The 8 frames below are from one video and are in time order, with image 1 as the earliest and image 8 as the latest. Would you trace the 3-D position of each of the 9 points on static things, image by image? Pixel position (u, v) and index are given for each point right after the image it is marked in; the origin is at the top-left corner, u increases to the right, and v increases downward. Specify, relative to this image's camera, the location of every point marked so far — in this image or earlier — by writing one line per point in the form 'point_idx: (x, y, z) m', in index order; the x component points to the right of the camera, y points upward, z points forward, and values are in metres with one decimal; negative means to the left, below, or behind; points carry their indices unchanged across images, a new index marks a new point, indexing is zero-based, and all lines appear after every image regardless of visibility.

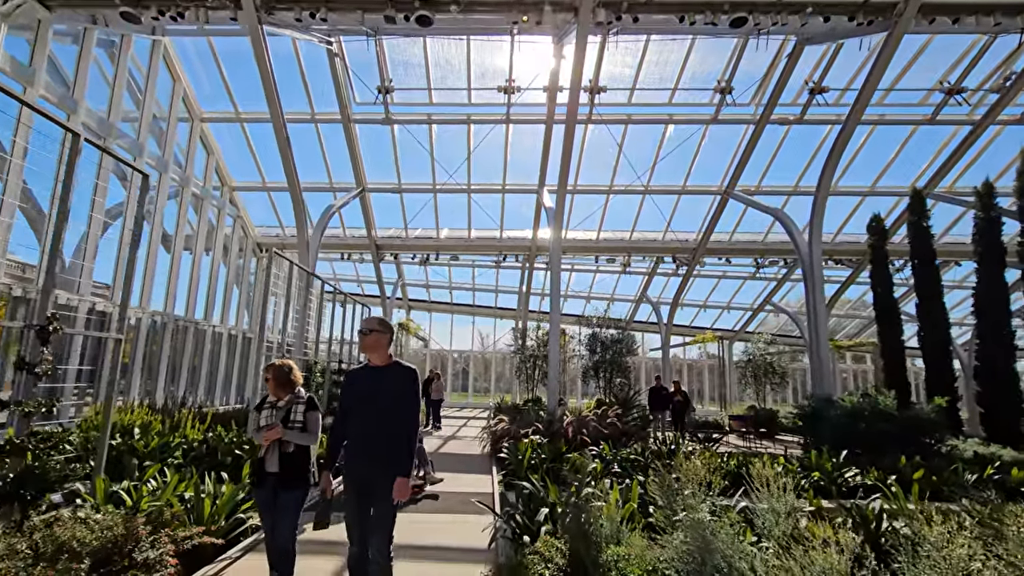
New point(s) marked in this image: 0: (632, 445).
0: (+1.6, -2.1, +6.8) m
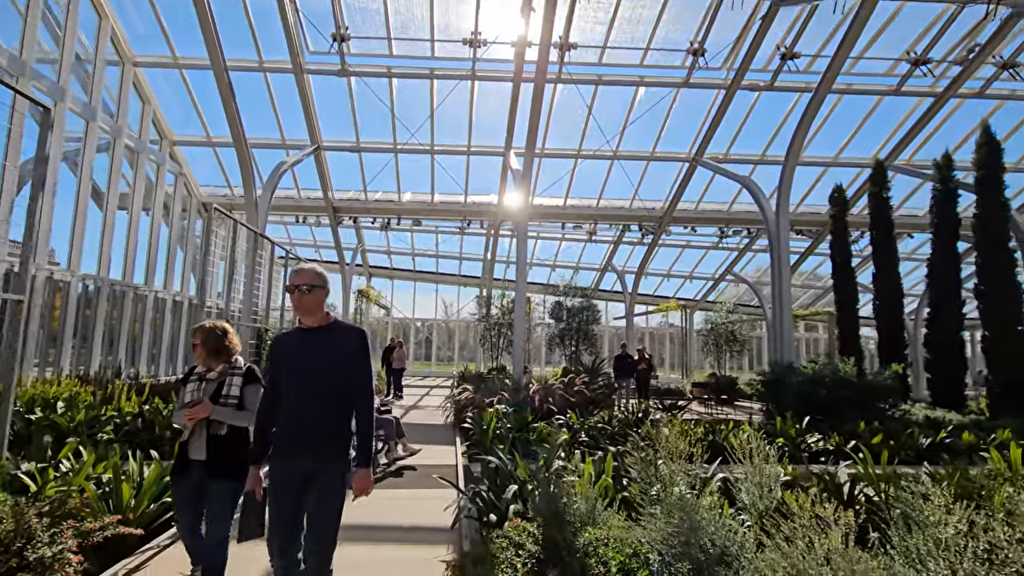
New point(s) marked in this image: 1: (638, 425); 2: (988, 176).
0: (+1.1, -1.7, +6.7) m
1: (+1.6, -1.7, +6.2) m
2: (+8.6, +2.0, +9.2) m
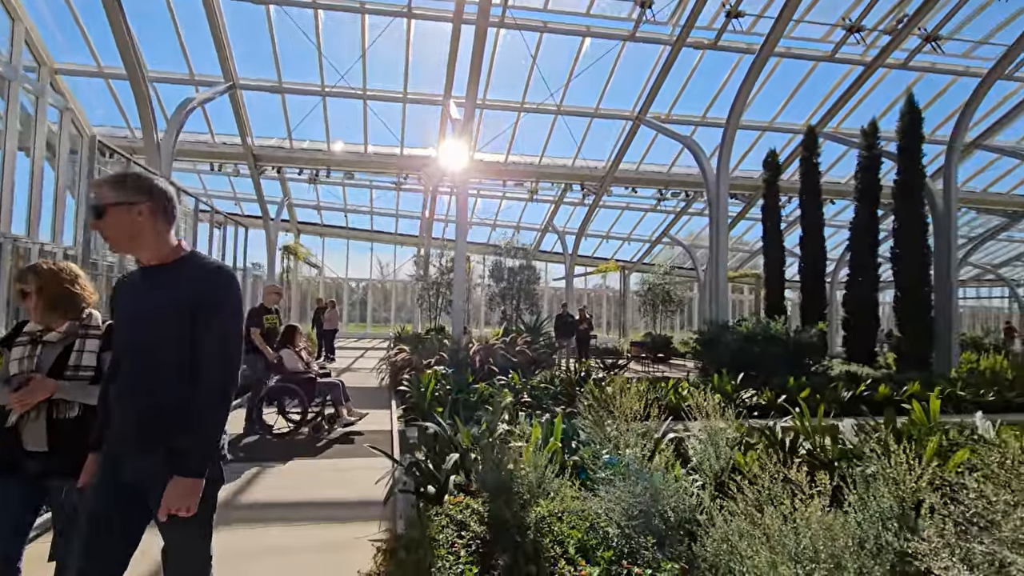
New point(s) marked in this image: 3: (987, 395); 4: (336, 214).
0: (+0.4, -1.1, +6.5) m
1: (+0.8, -1.2, +6.1) m
2: (+7.5, +2.7, +9.7) m
3: (+6.5, -1.5, +7.0) m
4: (-6.6, +2.8, +19.3) m
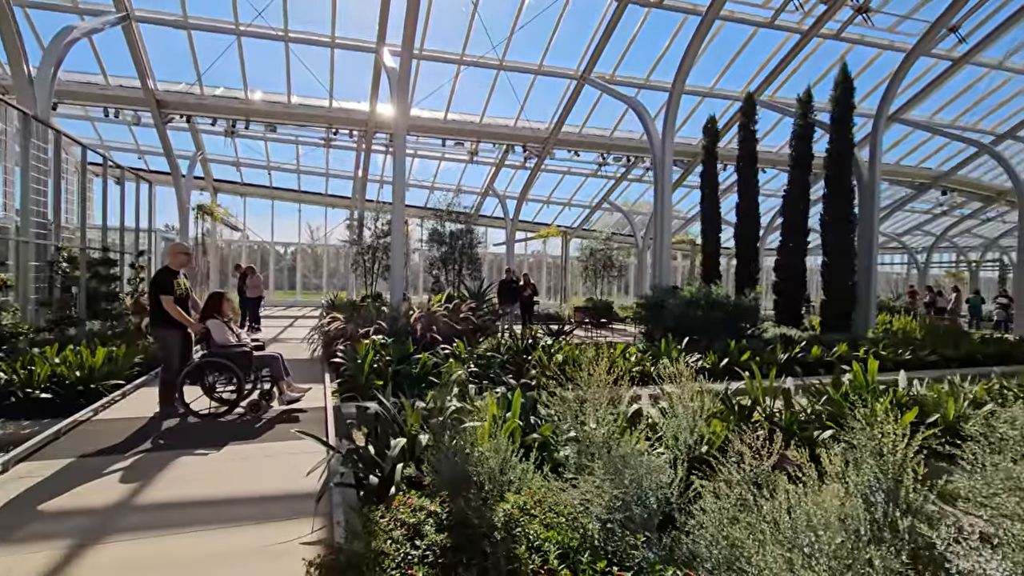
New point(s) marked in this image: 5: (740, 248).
0: (-0.3, -0.7, +6.2) m
1: (+0.2, -0.7, +5.9) m
2: (+6.4, +3.4, +9.9) m
3: (+5.7, -1.0, +7.4) m
4: (-8.8, +4.0, +17.7) m
5: (+5.3, +0.9, +11.8) m
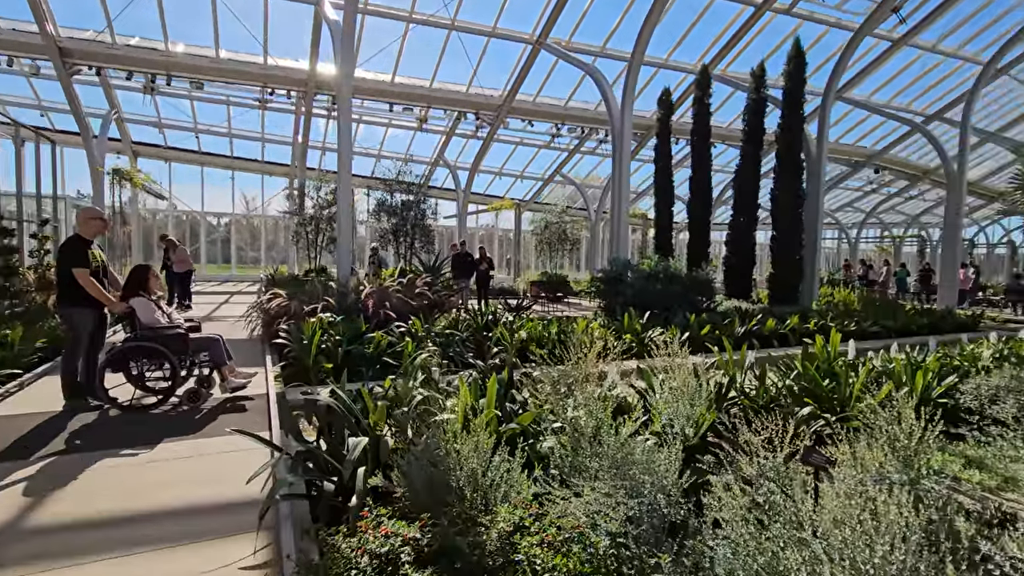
0: (-0.8, -0.4, +5.9) m
1: (-0.2, -0.4, +5.6) m
2: (+5.5, +3.9, +10.0) m
3: (+5.1, -0.6, +7.7) m
4: (-10.4, +4.9, +16.2) m
5: (+4.2, +1.5, +11.9) m
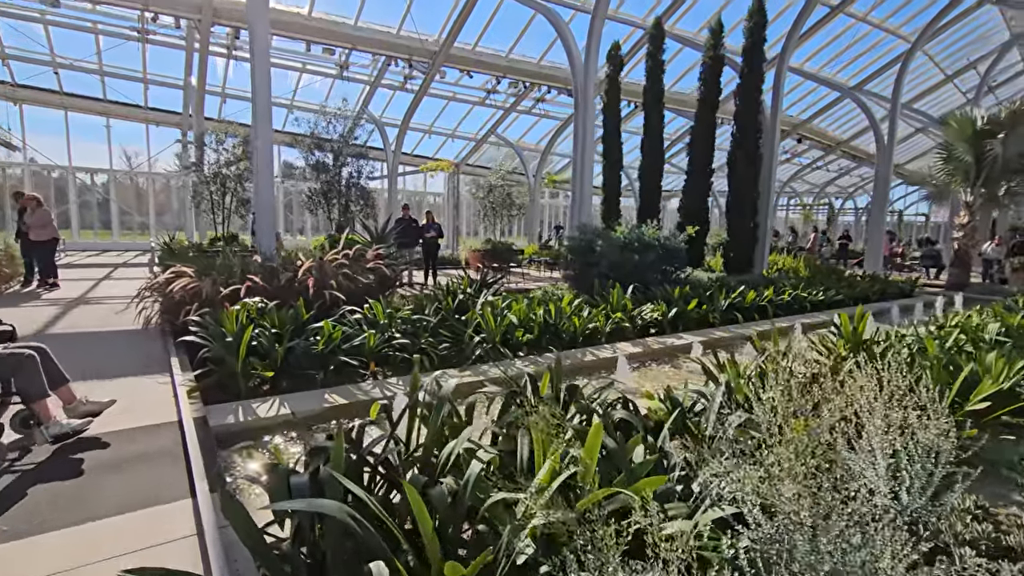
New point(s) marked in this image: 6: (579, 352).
0: (-1.0, -0.1, +4.8) m
1: (-0.4, -0.2, +4.6) m
2: (+4.5, +4.5, +9.6) m
3: (+4.5, -0.1, +7.5) m
4: (-12.2, +5.6, +13.1) m
5: (+2.9, +2.3, +11.4) m
6: (+0.6, -0.6, +4.6) m
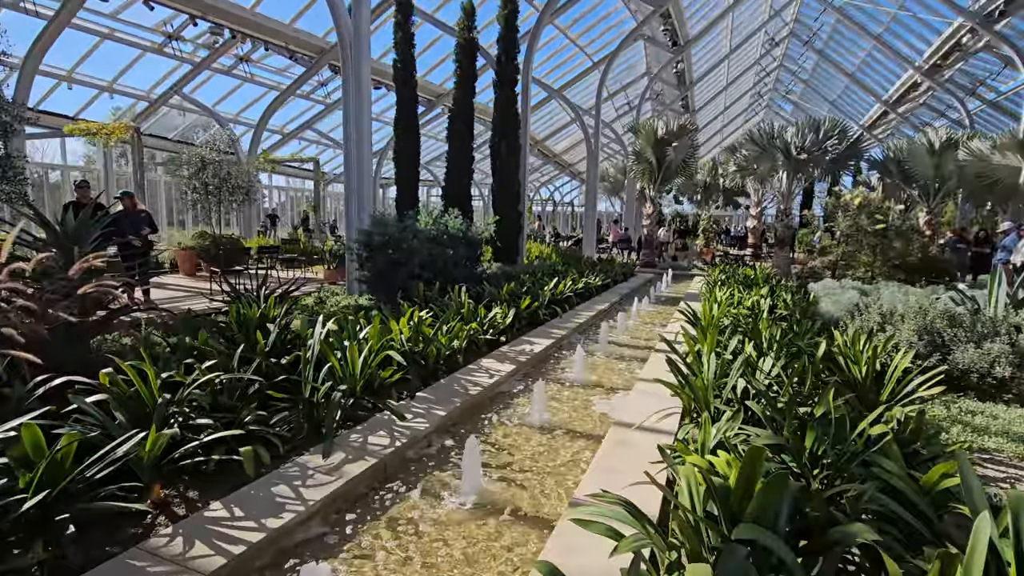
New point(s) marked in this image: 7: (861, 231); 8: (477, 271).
0: (-1.9, -0.3, +2.8) m
1: (-1.3, -0.4, +2.9) m
2: (-0.1, +4.8, +9.6) m
3: (+1.3, +0.1, +8.0) m
4: (-16.1, +4.6, +3.6) m
5: (-2.3, +2.4, +10.3) m
6: (-0.4, -0.7, +3.5) m
7: (+5.2, +0.8, +7.6) m
8: (-0.4, +0.2, +6.4) m
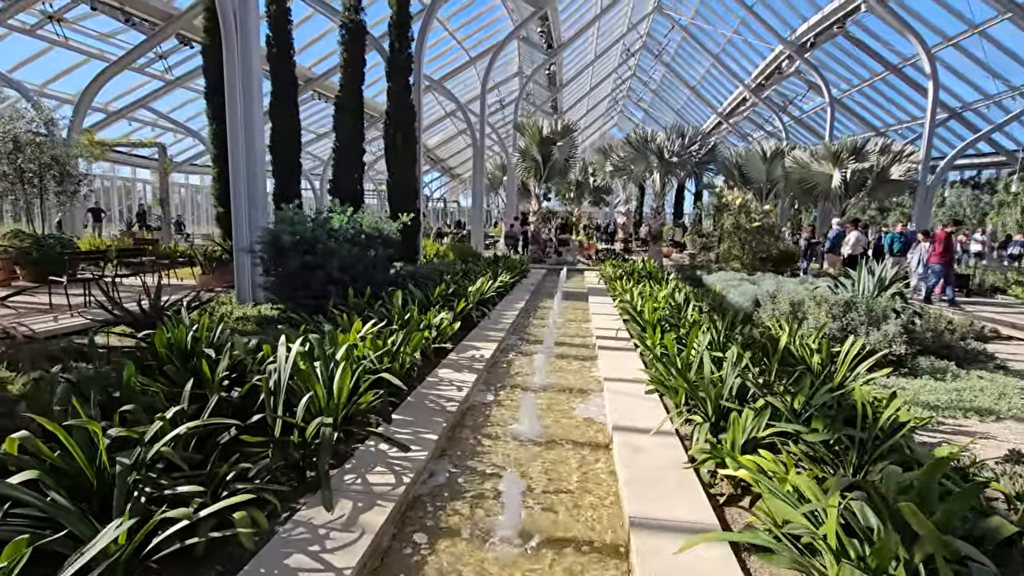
0: (-1.8, -0.4, +2.1) m
1: (-1.3, -0.4, +2.4) m
2: (-2.0, +4.7, +9.1) m
3: (-0.1, +0.2, +8.0) m
4: (-15.9, +4.0, -0.9) m
5: (-4.2, +2.3, +9.3) m
6: (-0.5, -0.7, +3.2) m
7: (+3.7, +1.0, +8.5) m
8: (-1.3, +0.2, +6.0) m
